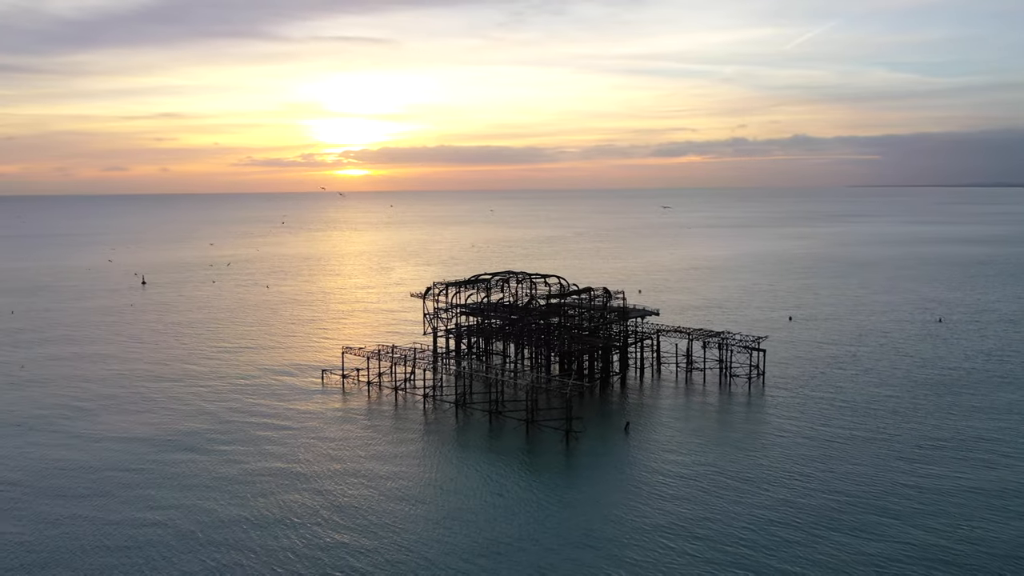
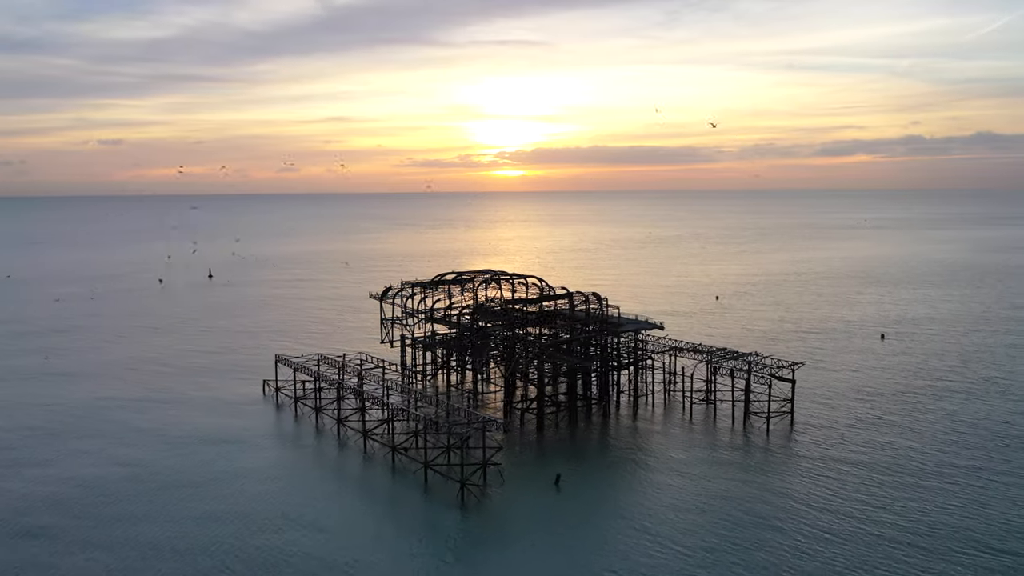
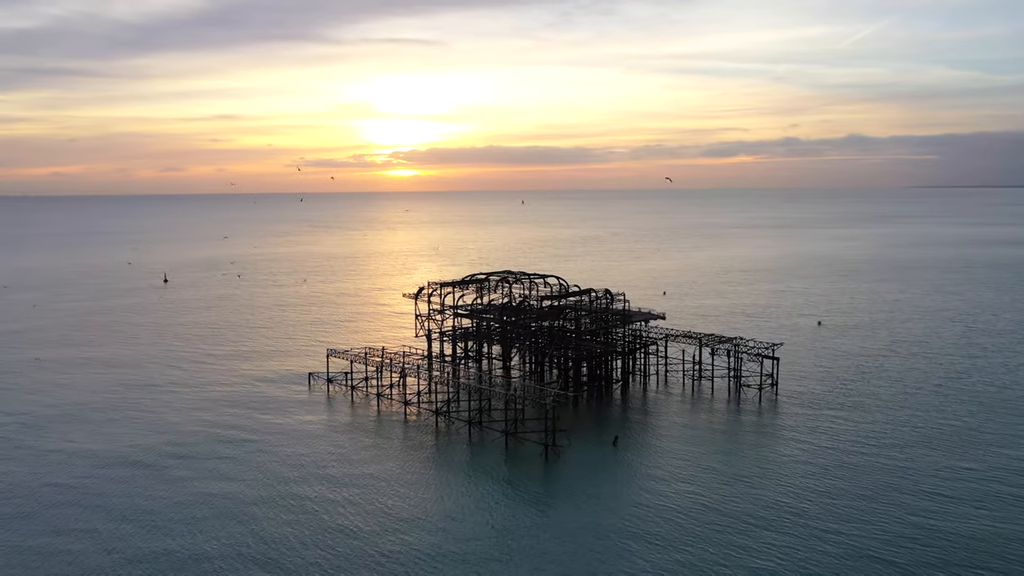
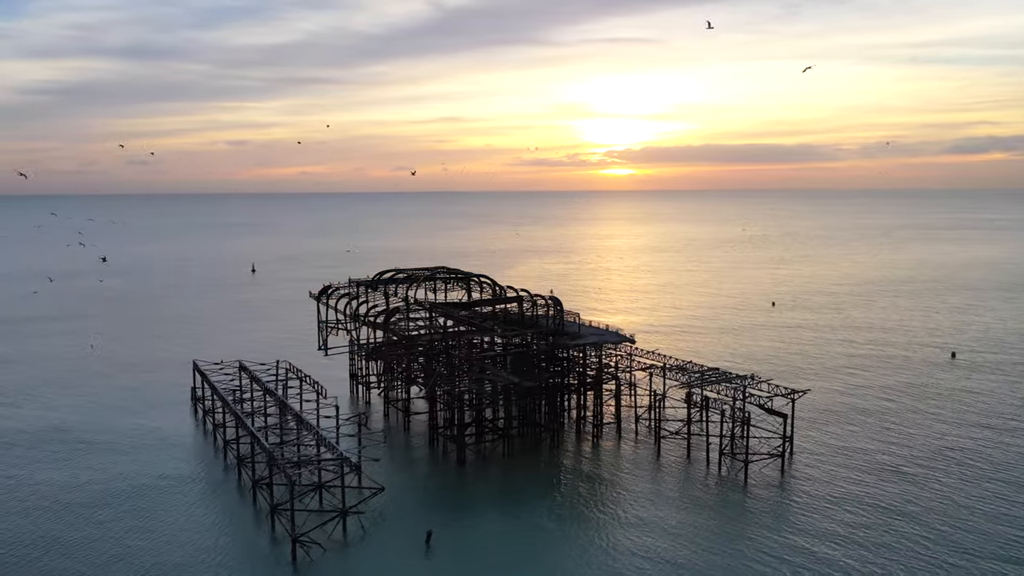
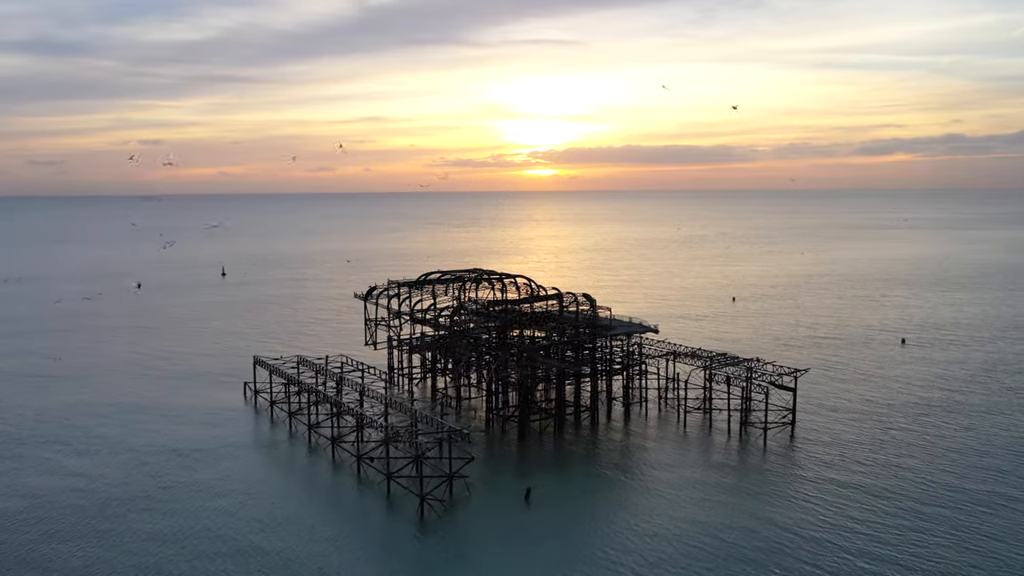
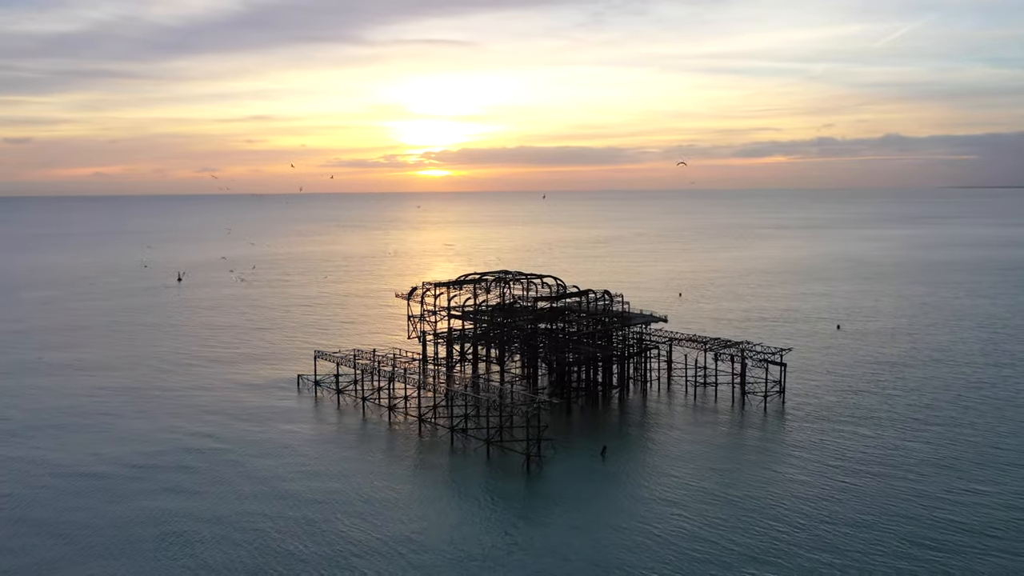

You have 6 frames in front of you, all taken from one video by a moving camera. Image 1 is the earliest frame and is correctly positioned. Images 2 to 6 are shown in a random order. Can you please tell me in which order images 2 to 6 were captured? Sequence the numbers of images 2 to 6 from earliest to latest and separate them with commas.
3, 6, 2, 5, 4
